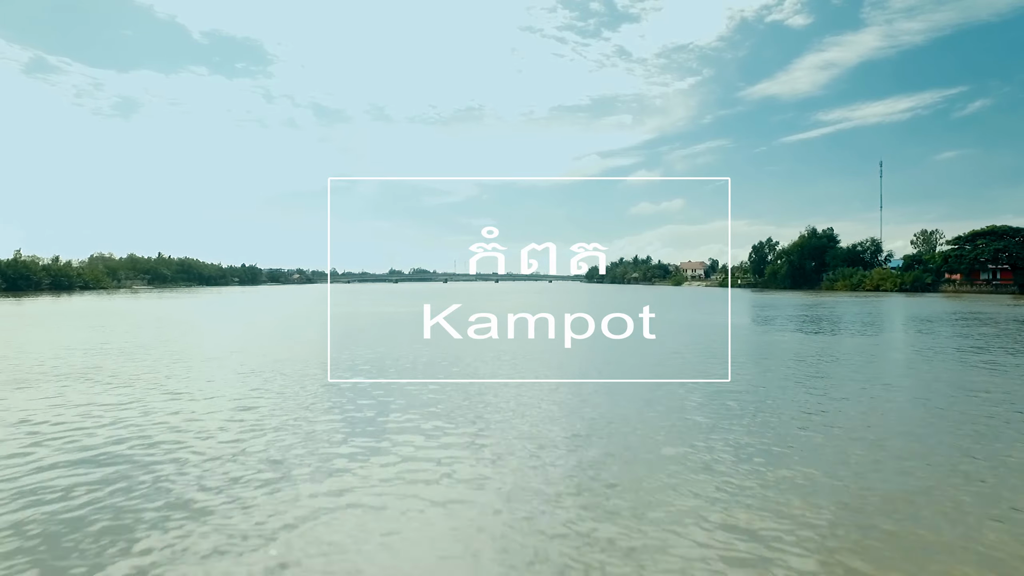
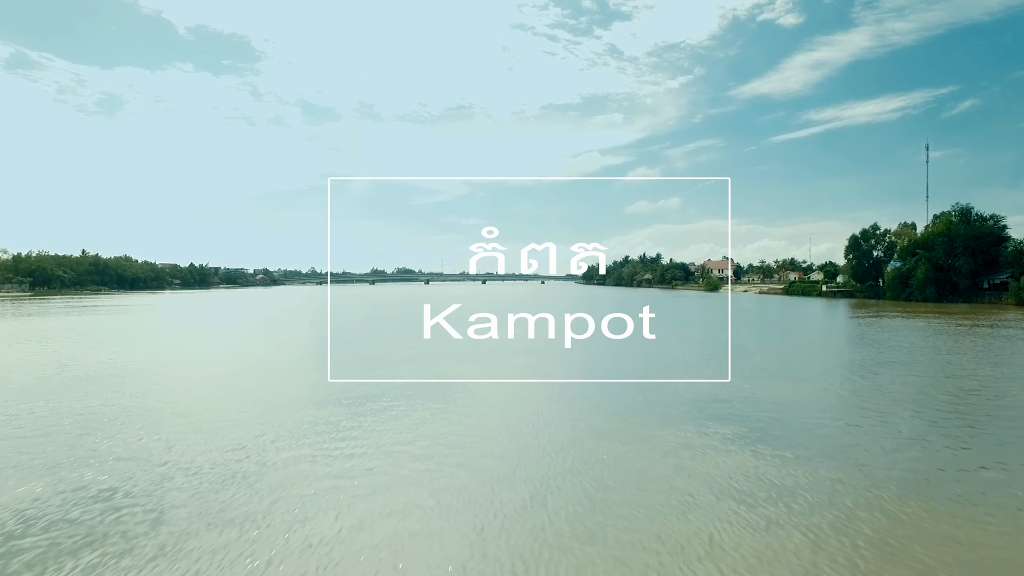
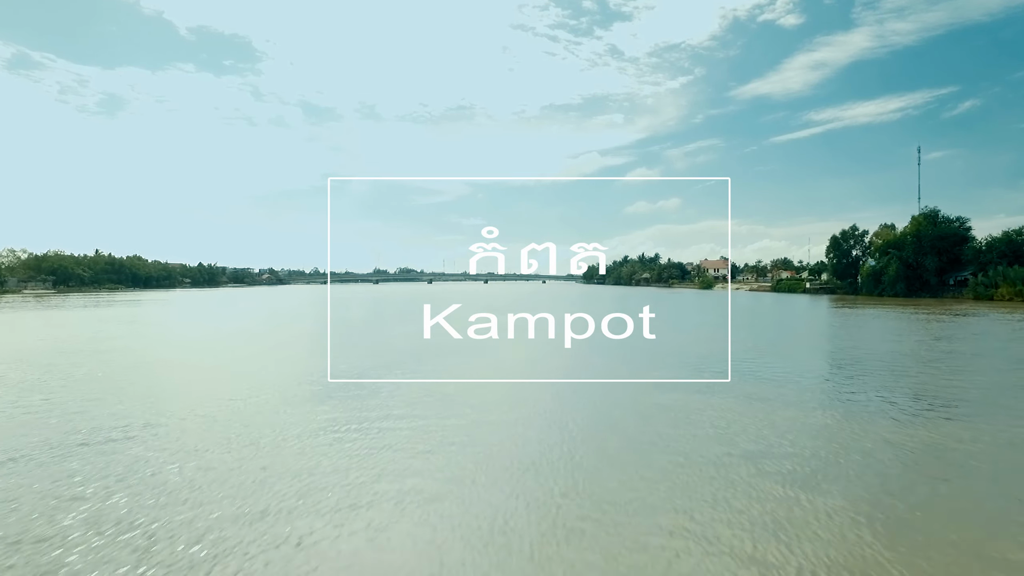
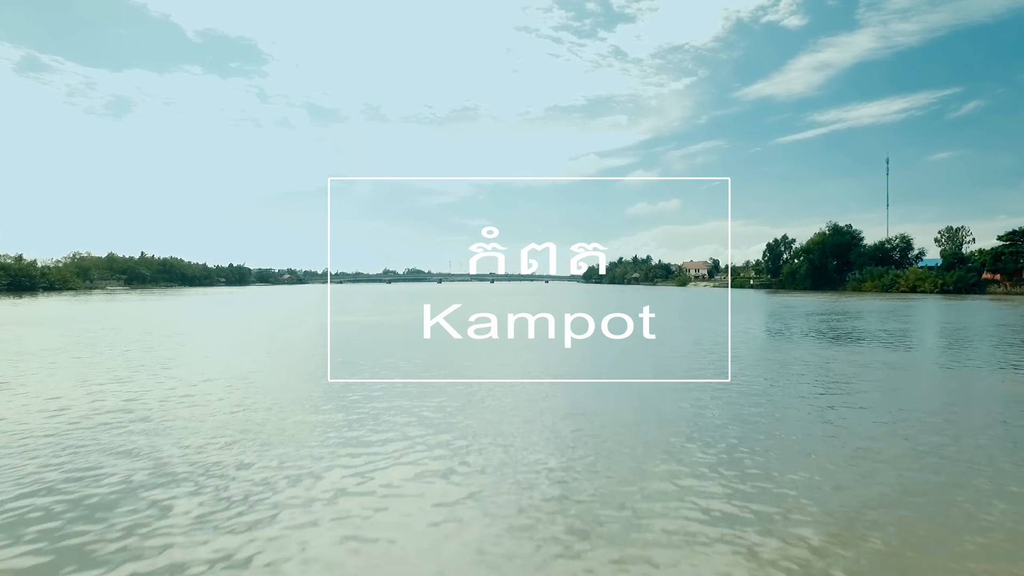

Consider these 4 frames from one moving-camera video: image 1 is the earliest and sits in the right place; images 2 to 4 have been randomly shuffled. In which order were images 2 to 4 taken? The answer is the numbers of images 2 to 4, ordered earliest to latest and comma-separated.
4, 3, 2
